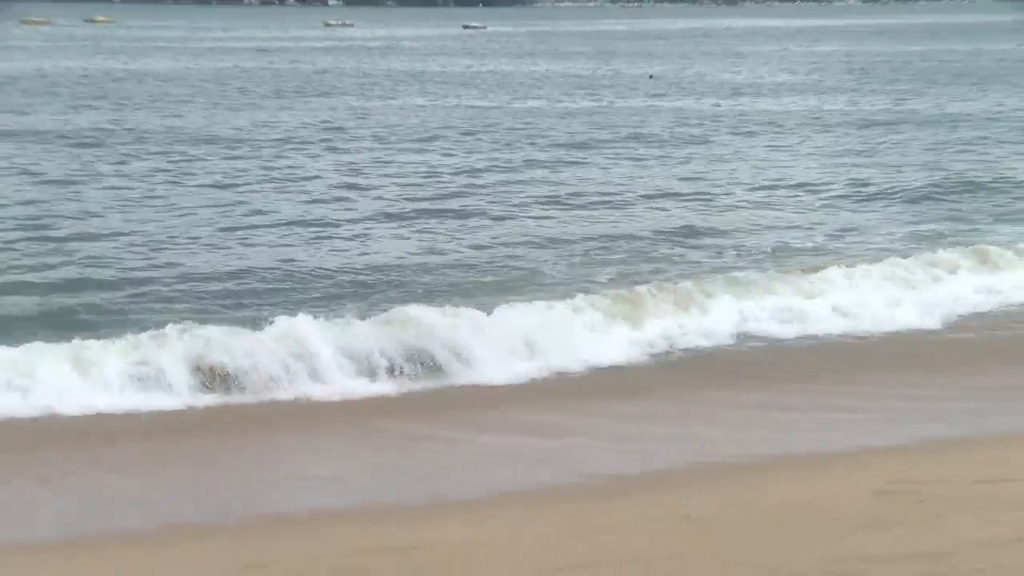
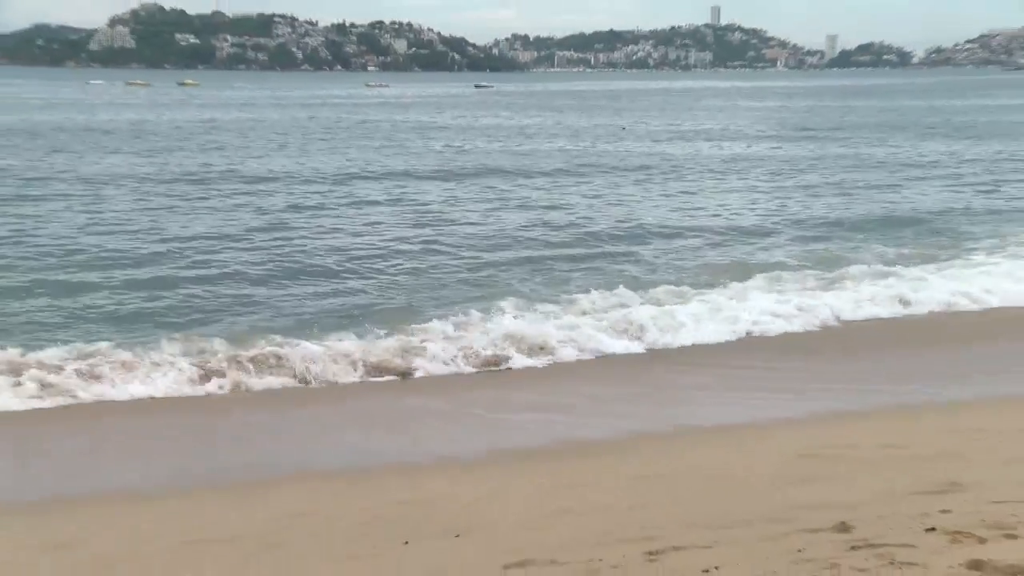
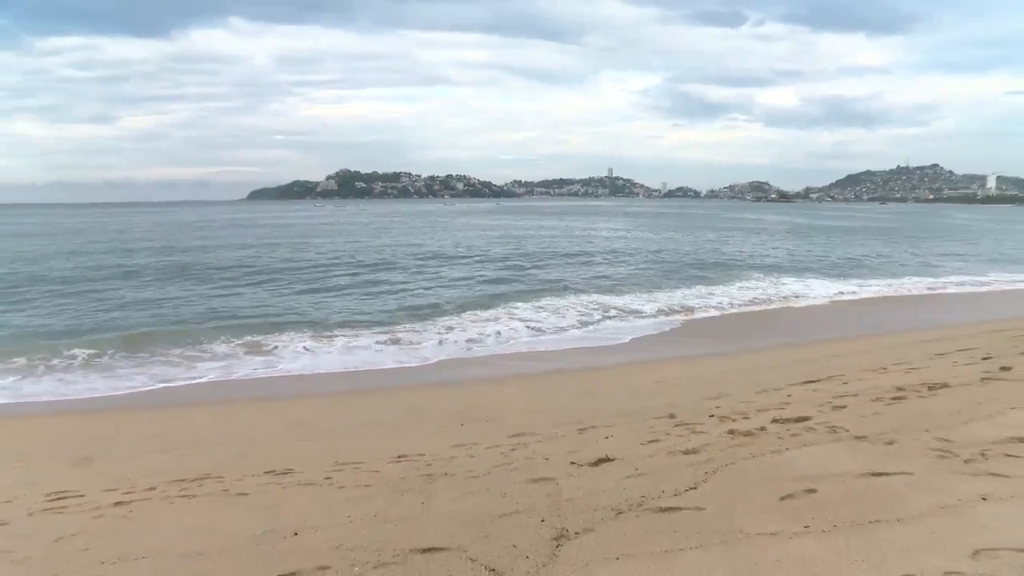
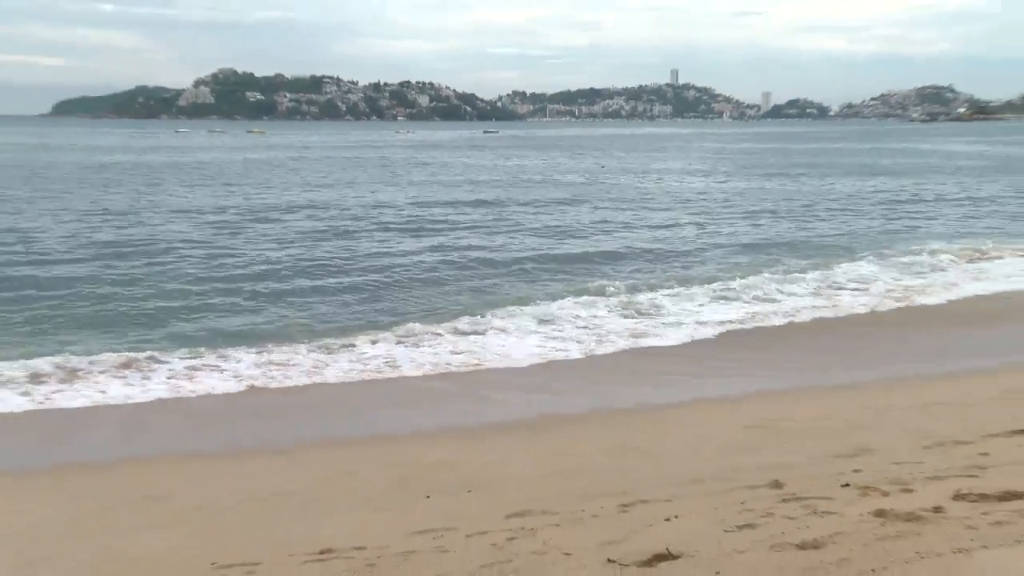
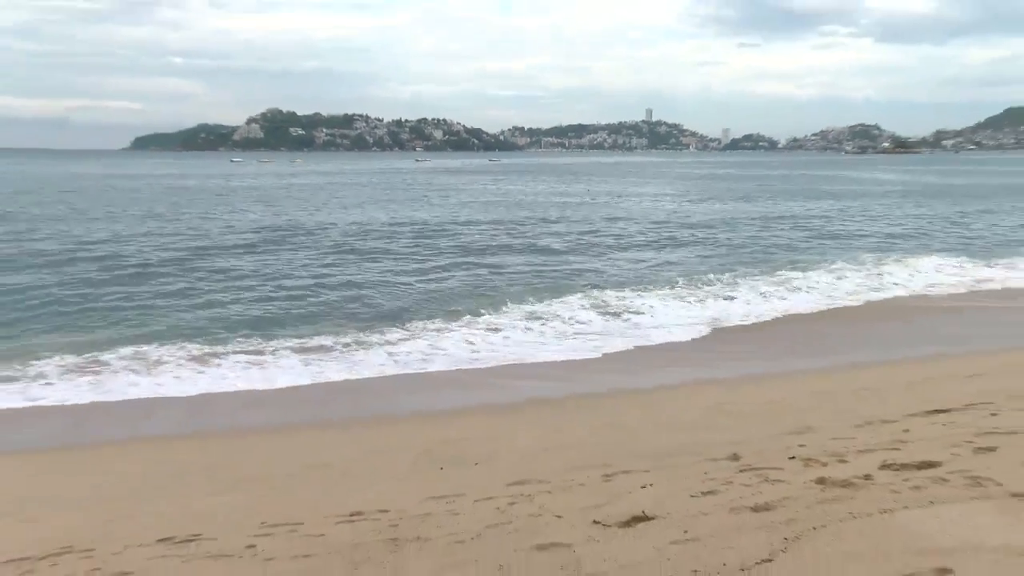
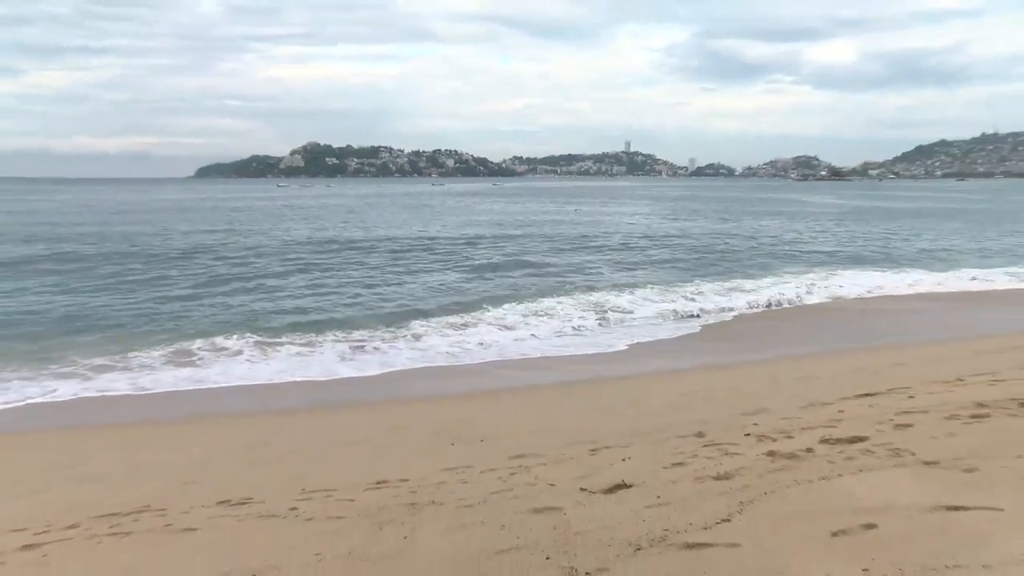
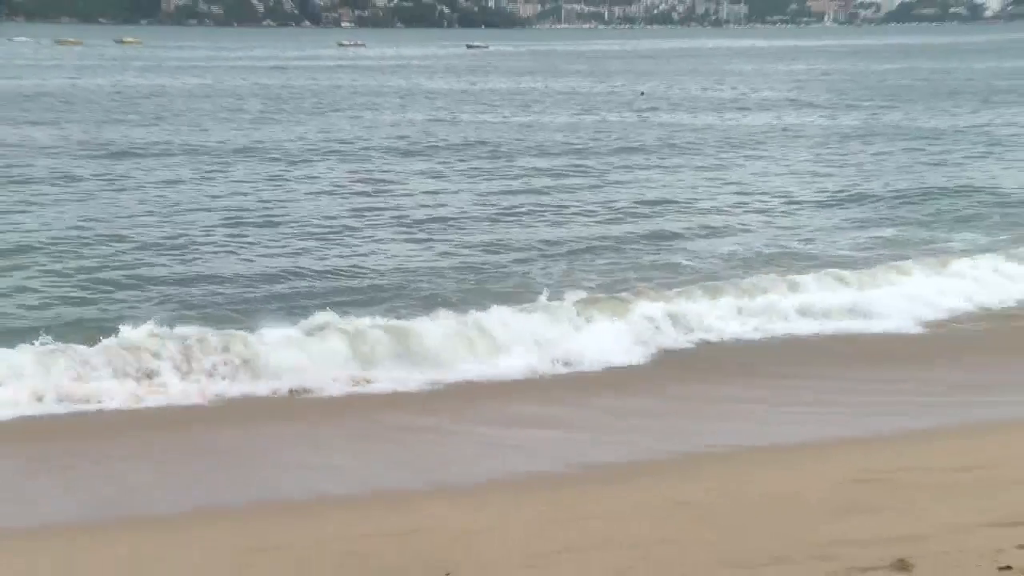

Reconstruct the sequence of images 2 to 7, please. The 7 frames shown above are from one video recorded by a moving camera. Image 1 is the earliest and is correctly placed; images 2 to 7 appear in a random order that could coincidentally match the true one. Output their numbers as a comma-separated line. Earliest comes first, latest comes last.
7, 2, 4, 5, 6, 3
